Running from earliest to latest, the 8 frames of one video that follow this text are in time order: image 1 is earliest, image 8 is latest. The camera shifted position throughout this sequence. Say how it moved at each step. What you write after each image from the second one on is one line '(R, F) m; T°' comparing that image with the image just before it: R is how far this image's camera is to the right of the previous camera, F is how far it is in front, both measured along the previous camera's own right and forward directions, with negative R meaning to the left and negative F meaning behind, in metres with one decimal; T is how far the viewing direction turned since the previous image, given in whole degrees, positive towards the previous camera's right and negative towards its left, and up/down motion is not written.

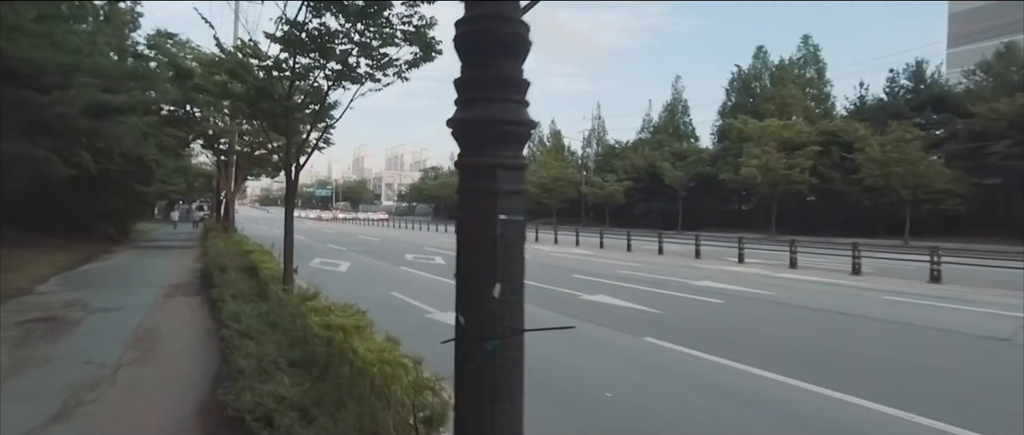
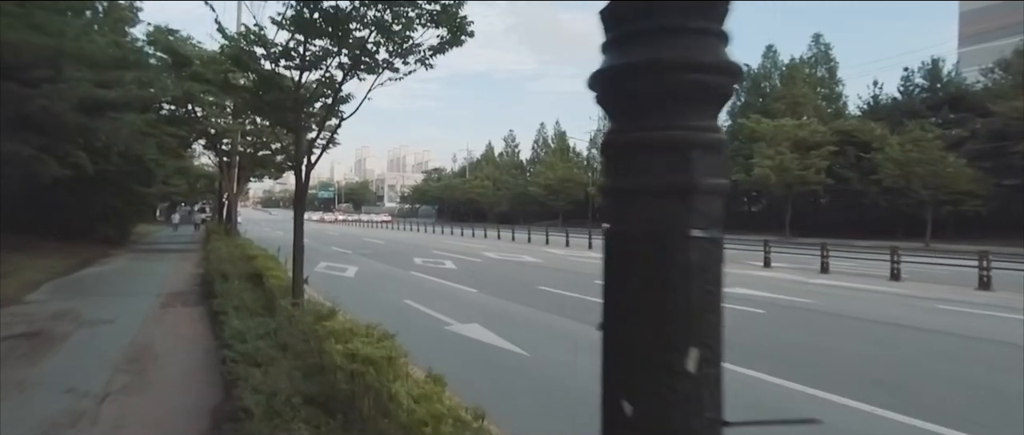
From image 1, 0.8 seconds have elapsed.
(-0.5, +0.9) m; 0°
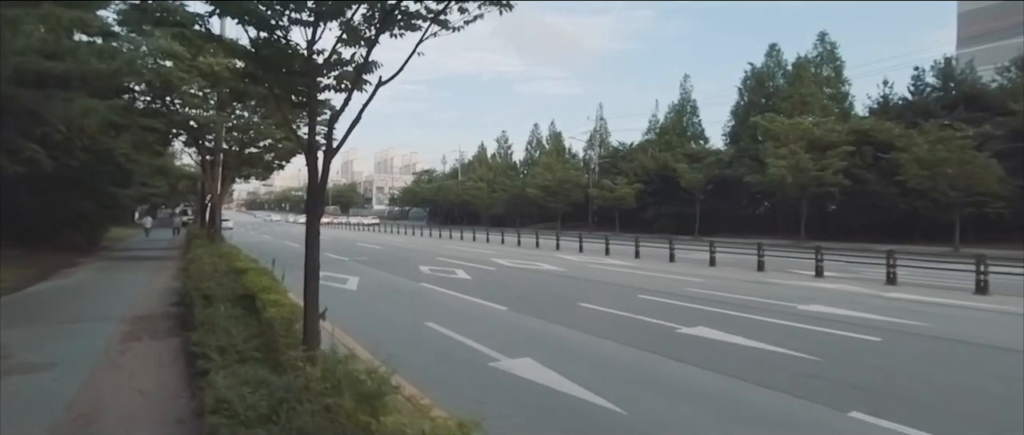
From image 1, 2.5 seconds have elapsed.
(-1.2, +2.1) m; +1°
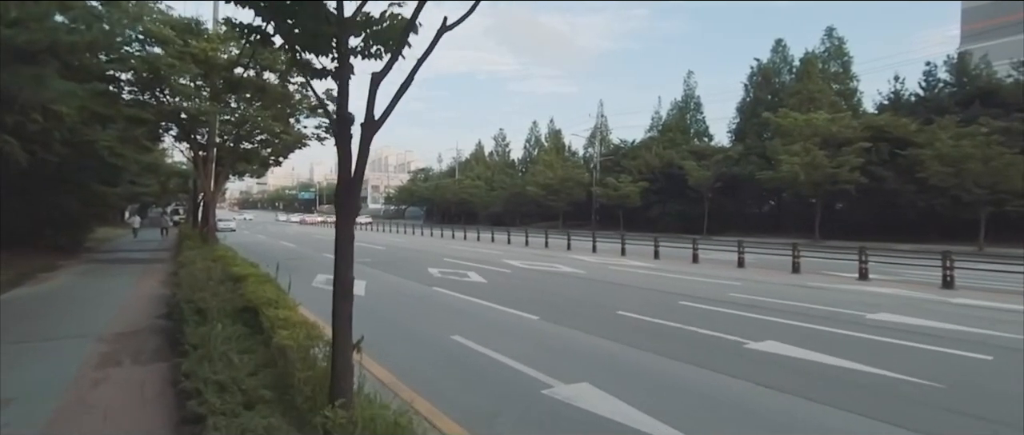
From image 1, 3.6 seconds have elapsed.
(-0.8, +1.3) m; +1°
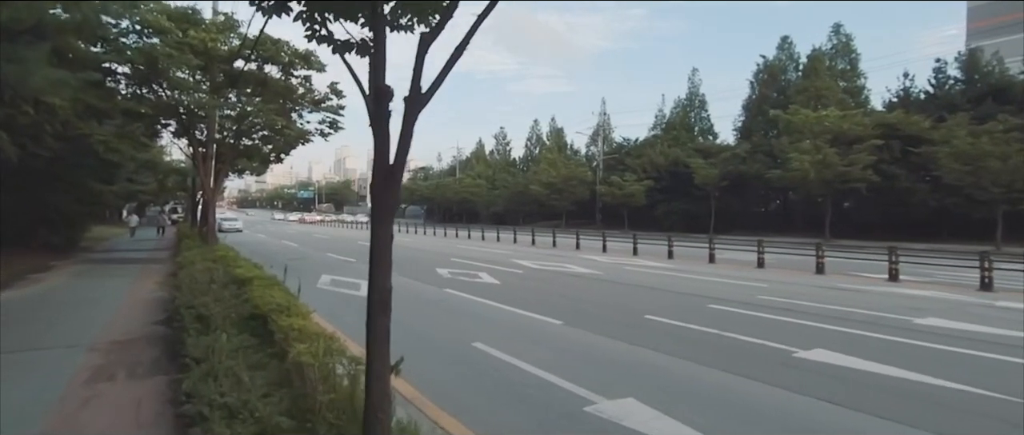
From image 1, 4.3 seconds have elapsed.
(-0.5, +0.7) m; 0°
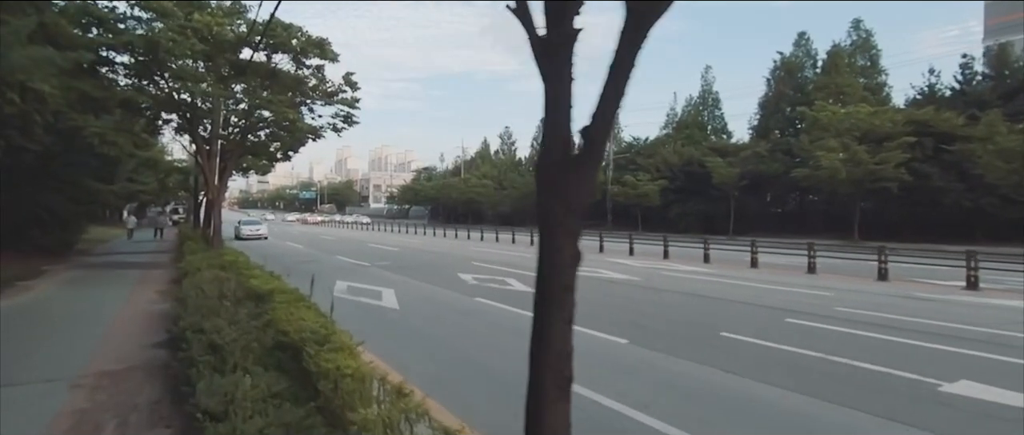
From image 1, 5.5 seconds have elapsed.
(-1.0, +1.4) m; 0°
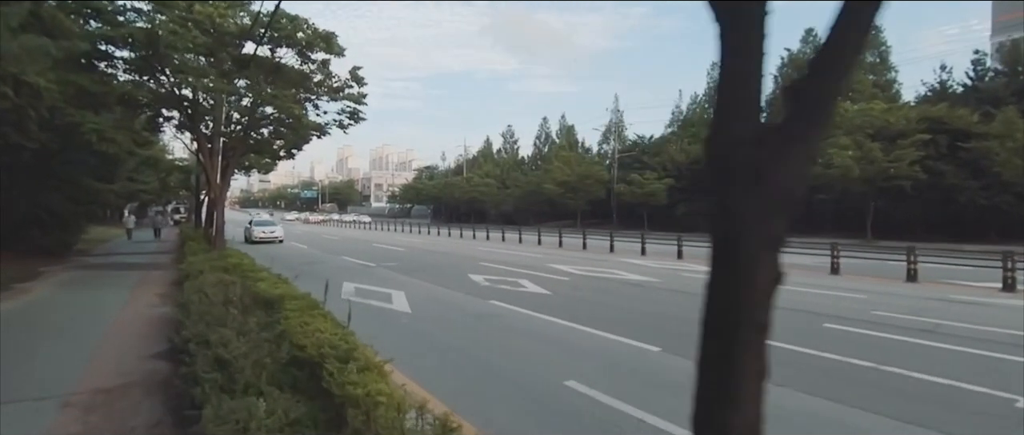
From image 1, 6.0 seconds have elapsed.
(-0.4, +0.6) m; 0°
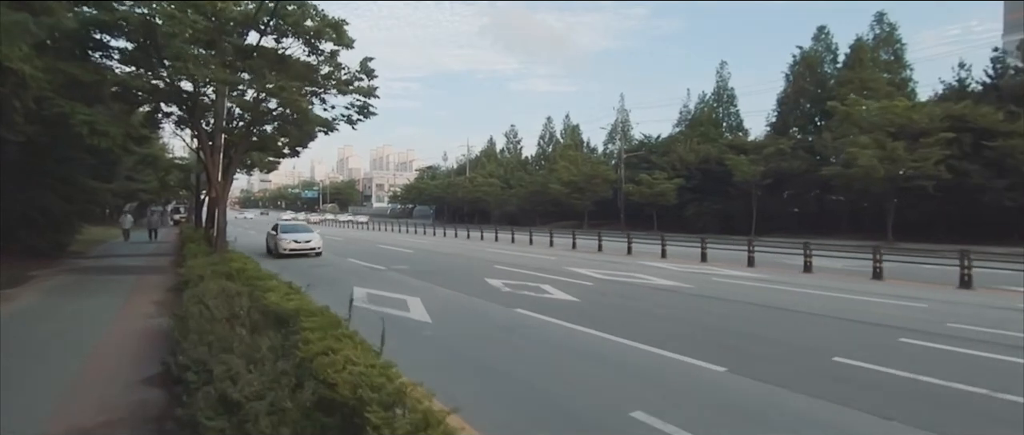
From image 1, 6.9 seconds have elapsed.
(-0.7, +1.0) m; 0°
